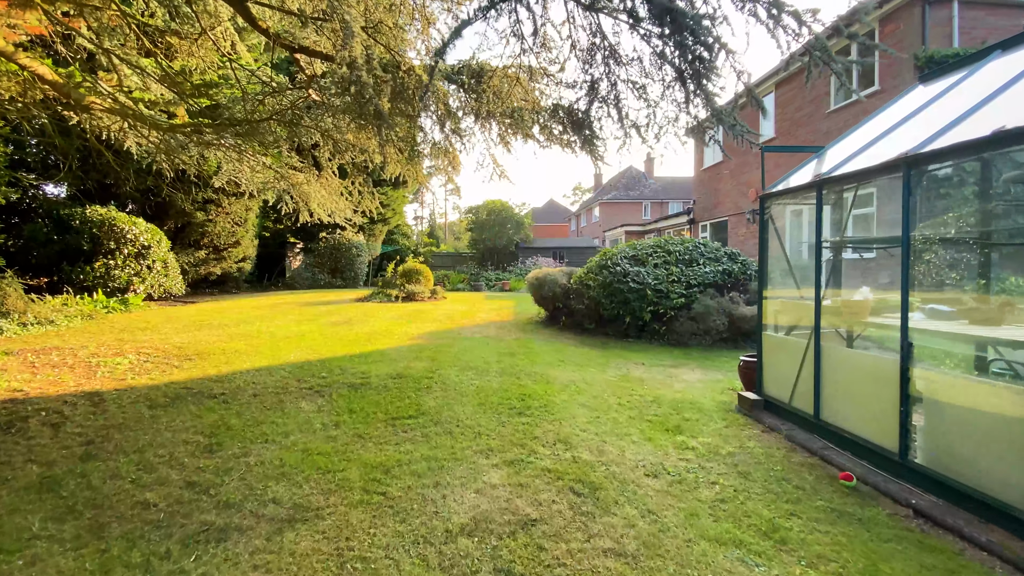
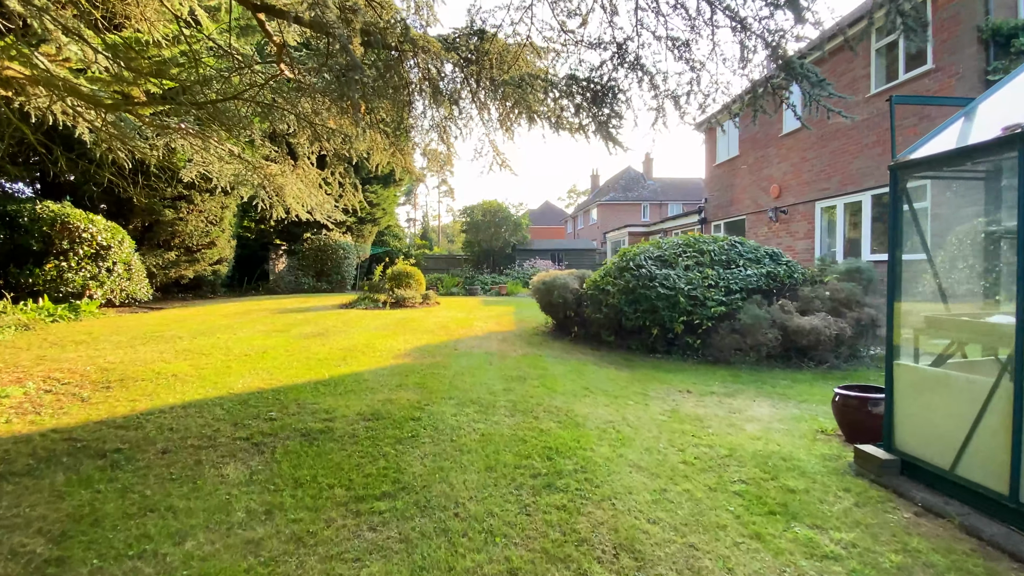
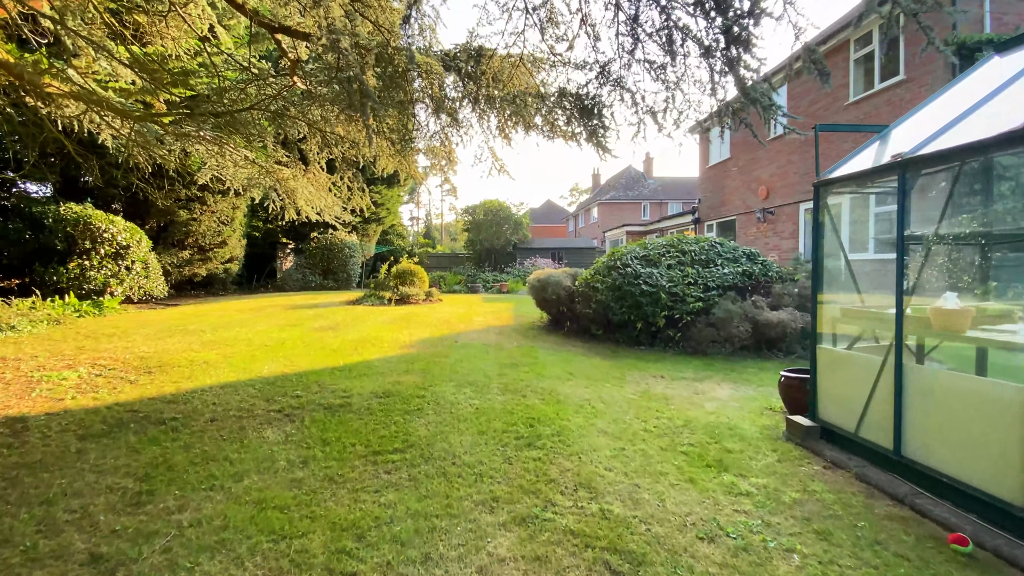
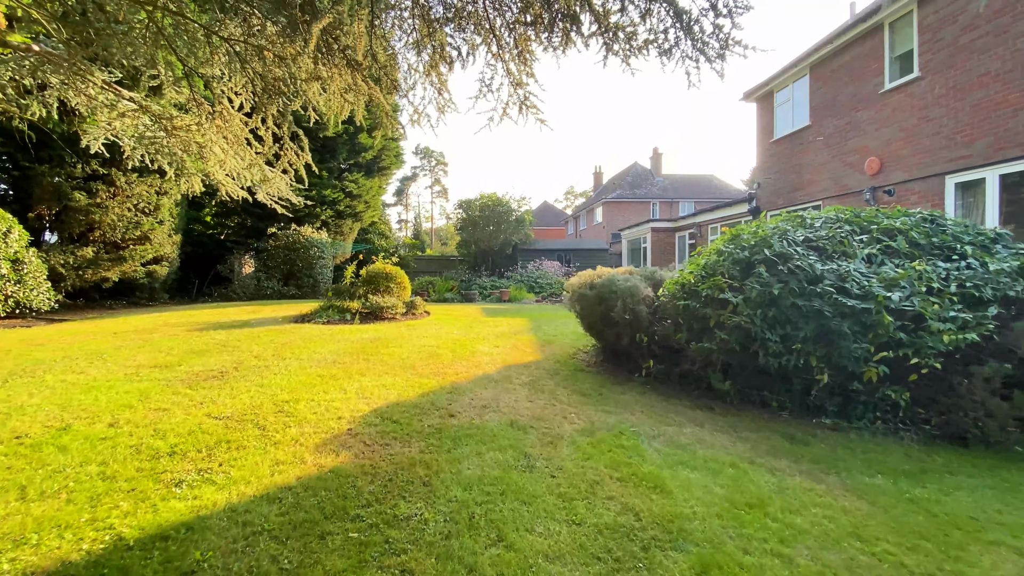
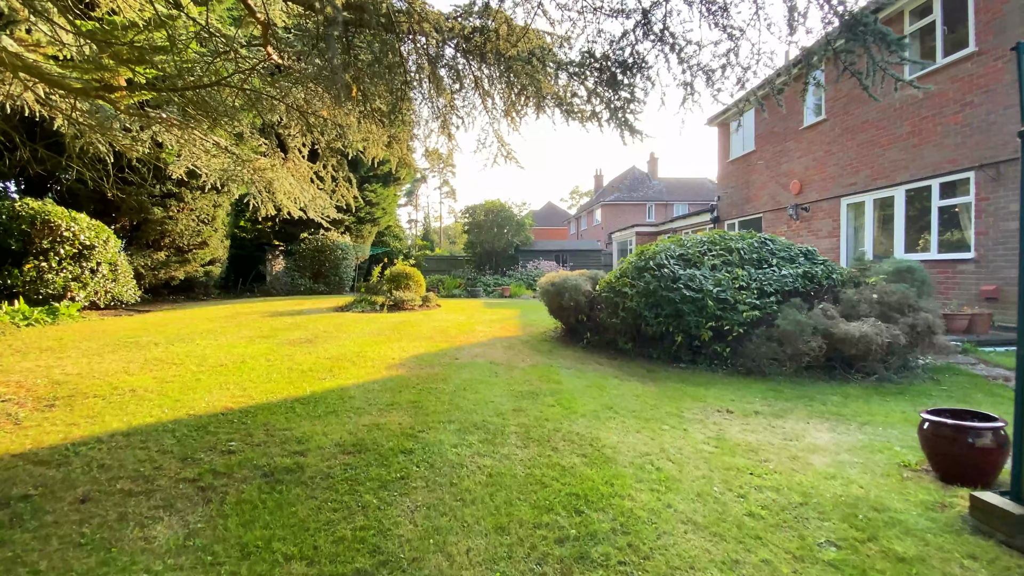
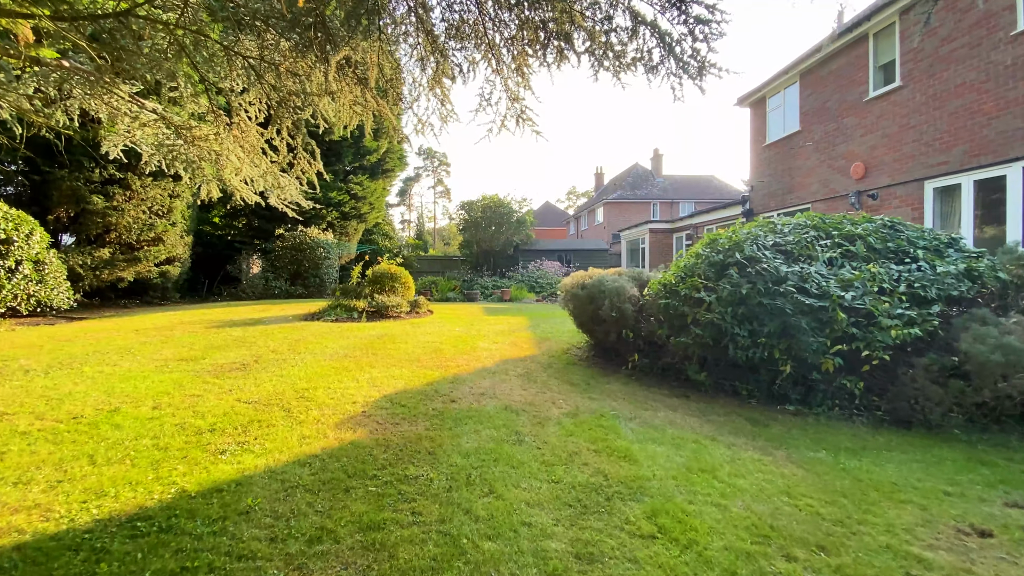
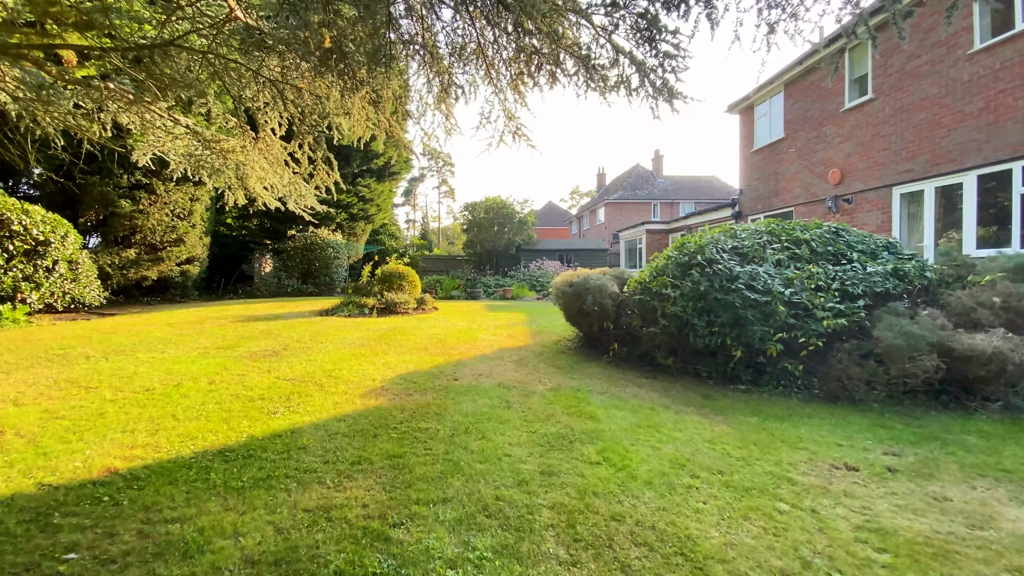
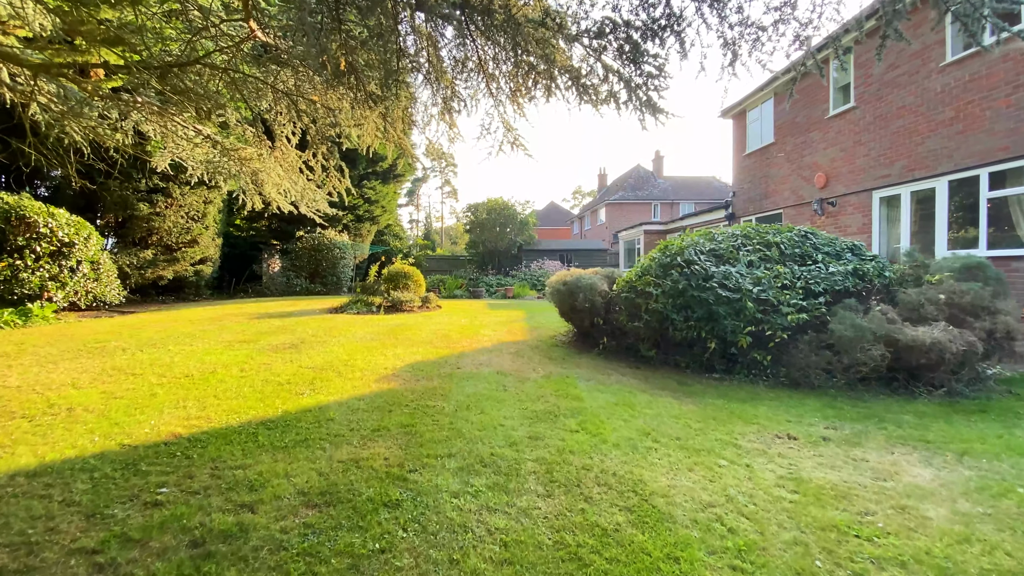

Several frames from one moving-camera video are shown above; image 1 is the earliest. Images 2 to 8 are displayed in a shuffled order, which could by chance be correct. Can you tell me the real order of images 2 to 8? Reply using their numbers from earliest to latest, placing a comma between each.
3, 2, 5, 8, 7, 6, 4
